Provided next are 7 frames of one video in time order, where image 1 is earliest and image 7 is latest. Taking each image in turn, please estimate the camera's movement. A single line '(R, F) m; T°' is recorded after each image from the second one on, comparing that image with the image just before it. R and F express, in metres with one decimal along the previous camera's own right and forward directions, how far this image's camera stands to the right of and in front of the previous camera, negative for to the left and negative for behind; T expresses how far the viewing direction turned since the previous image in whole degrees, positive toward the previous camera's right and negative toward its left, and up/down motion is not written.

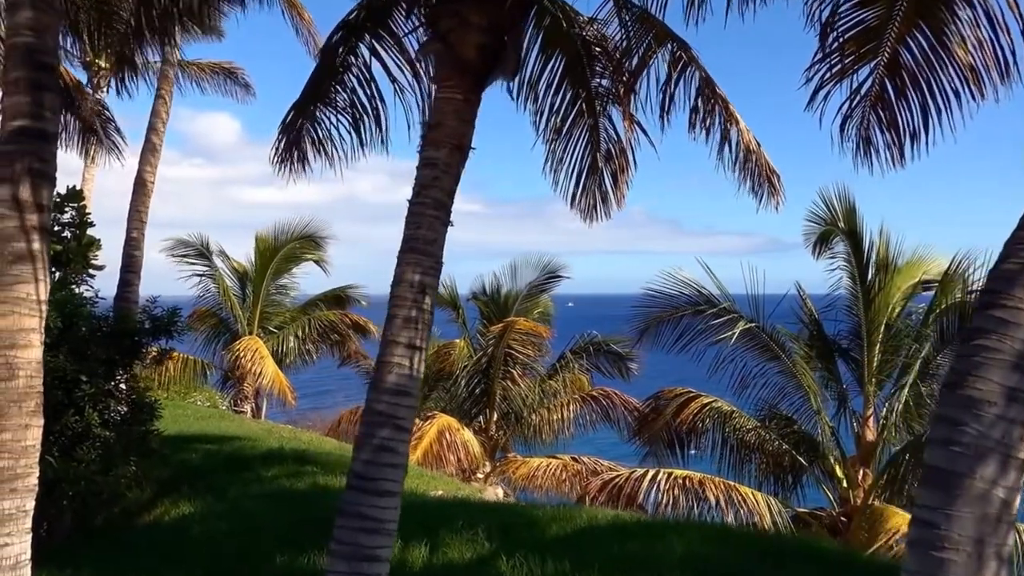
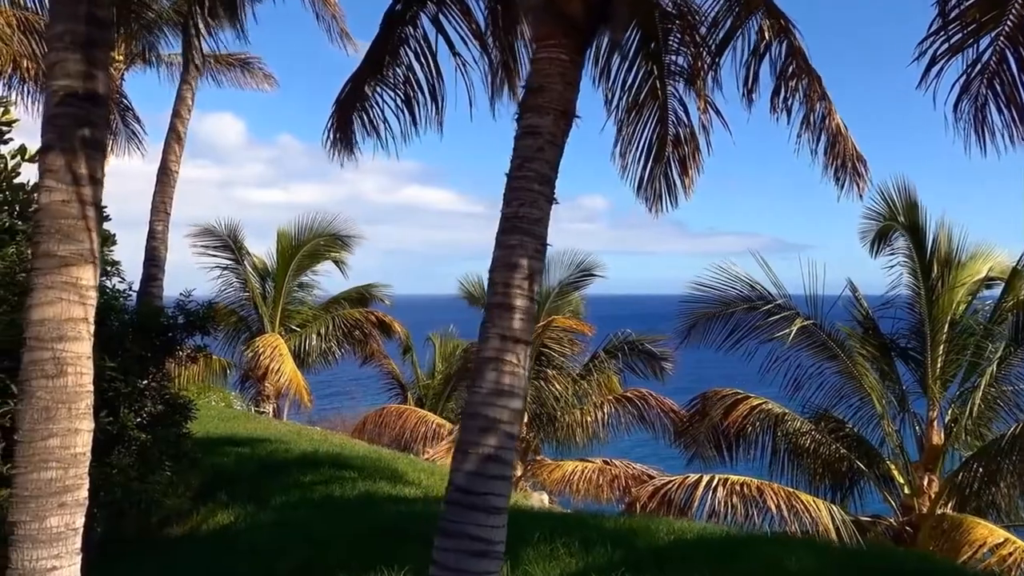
(-0.5, +0.5) m; 0°
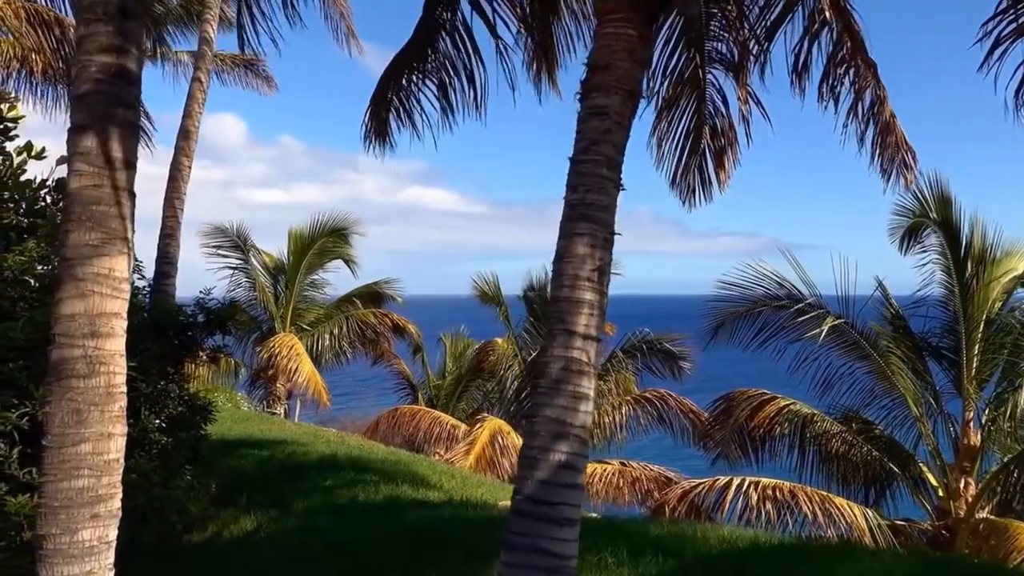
(-0.2, +0.3) m; 0°
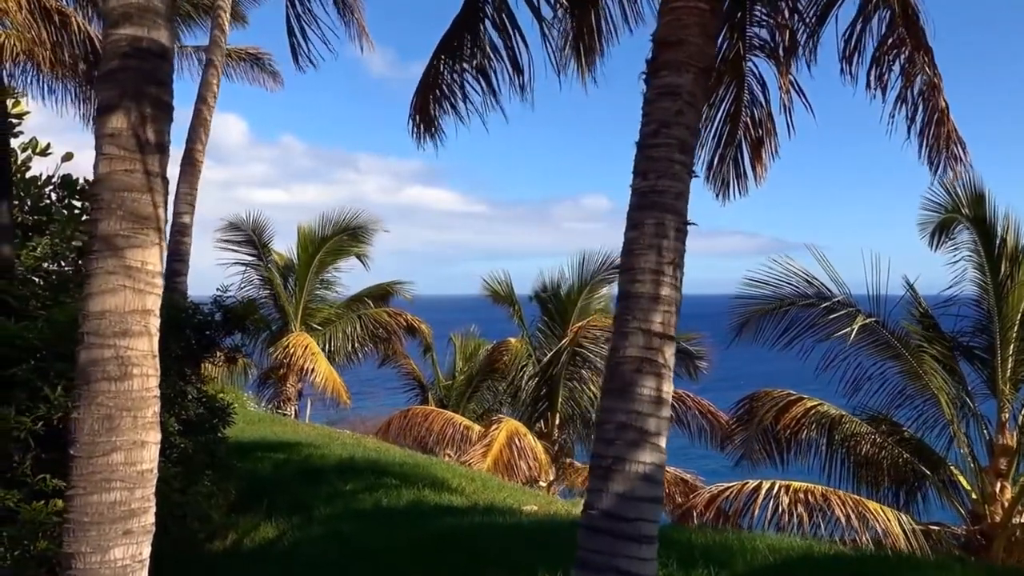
(-0.2, +0.3) m; 0°
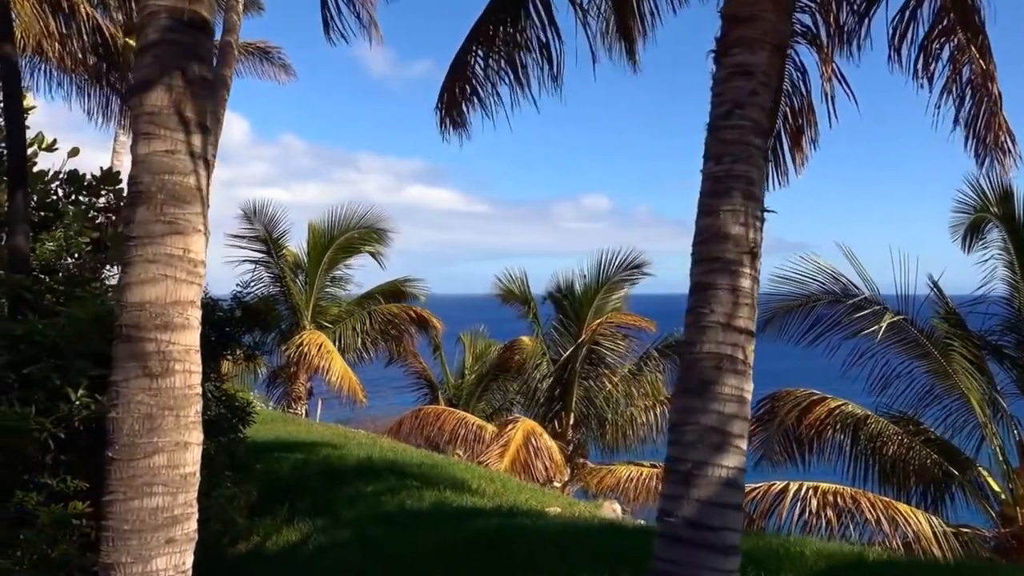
(-0.2, +0.2) m; 0°
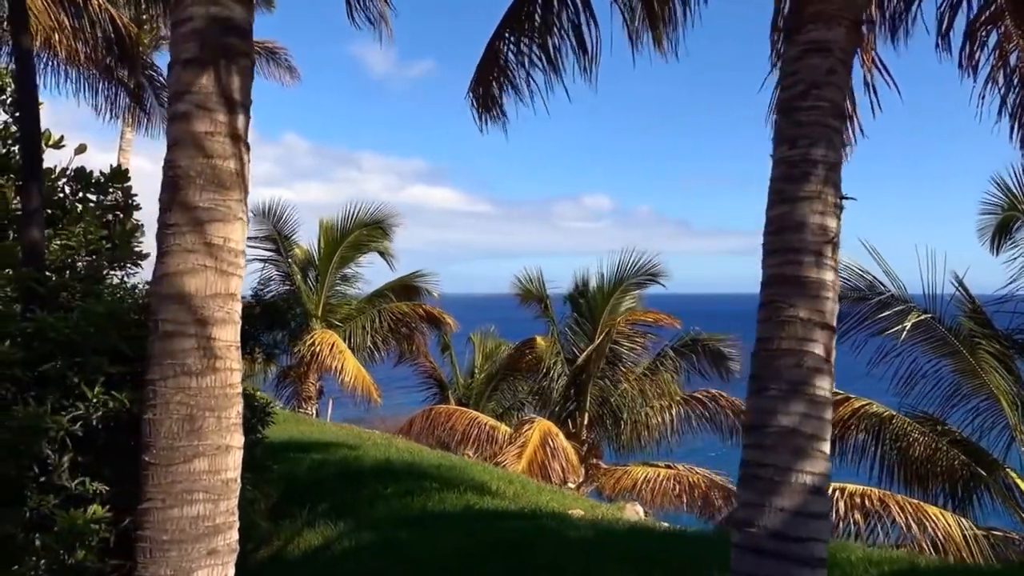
(-0.2, +0.2) m; 0°
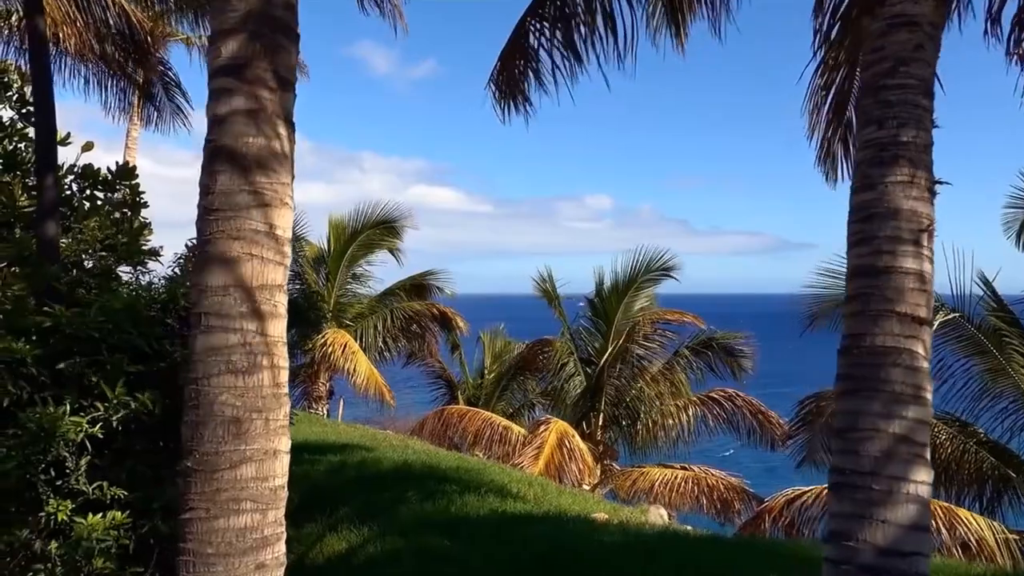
(-0.2, +0.2) m; 0°
